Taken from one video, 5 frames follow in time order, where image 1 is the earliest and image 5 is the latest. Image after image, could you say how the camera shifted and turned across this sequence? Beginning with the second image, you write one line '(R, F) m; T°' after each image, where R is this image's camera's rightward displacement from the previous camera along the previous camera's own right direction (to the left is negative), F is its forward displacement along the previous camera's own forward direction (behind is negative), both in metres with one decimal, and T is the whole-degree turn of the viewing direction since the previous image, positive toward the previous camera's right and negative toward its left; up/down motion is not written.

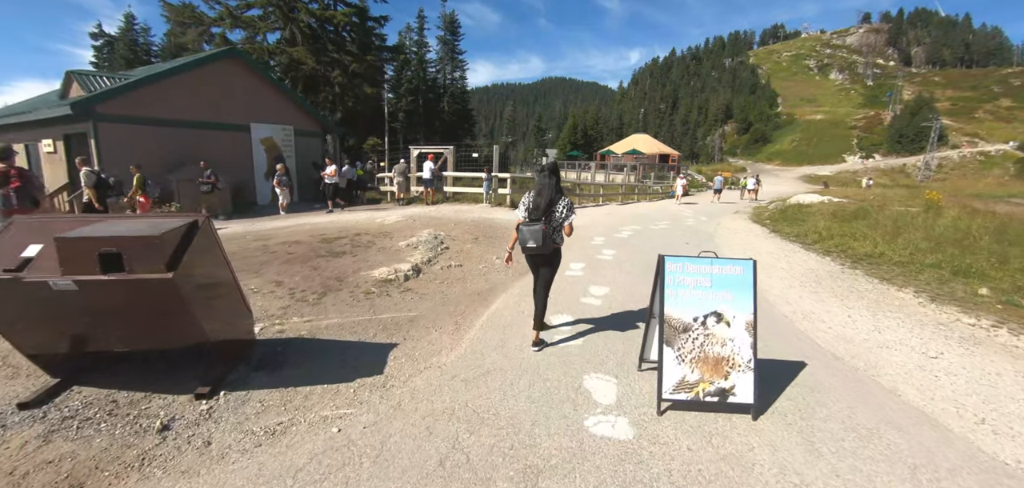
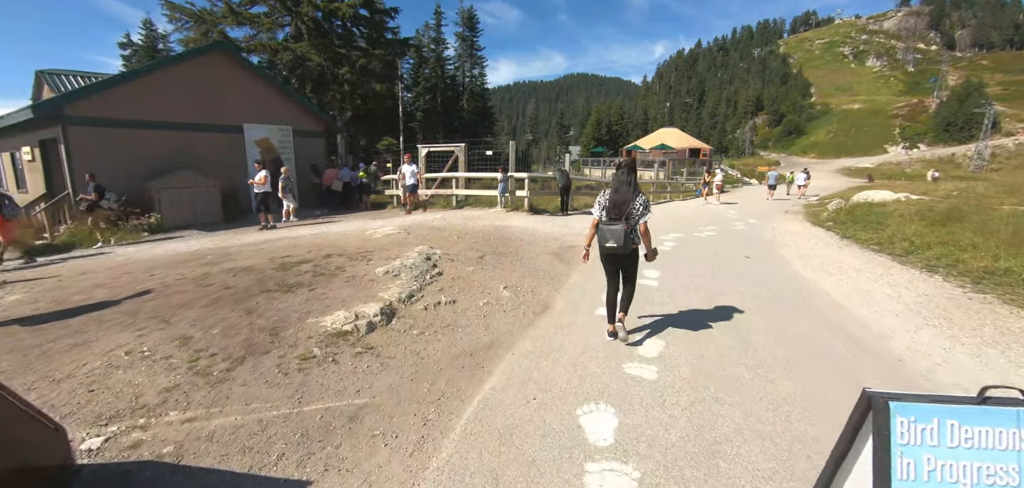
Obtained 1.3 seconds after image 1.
(+0.2, +2.0) m; -3°
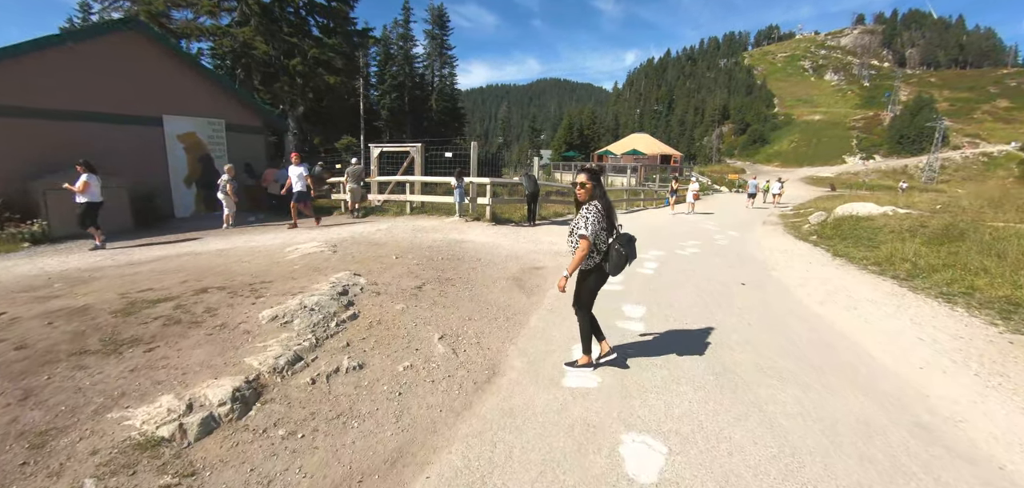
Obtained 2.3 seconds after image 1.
(+0.3, +1.5) m; +4°
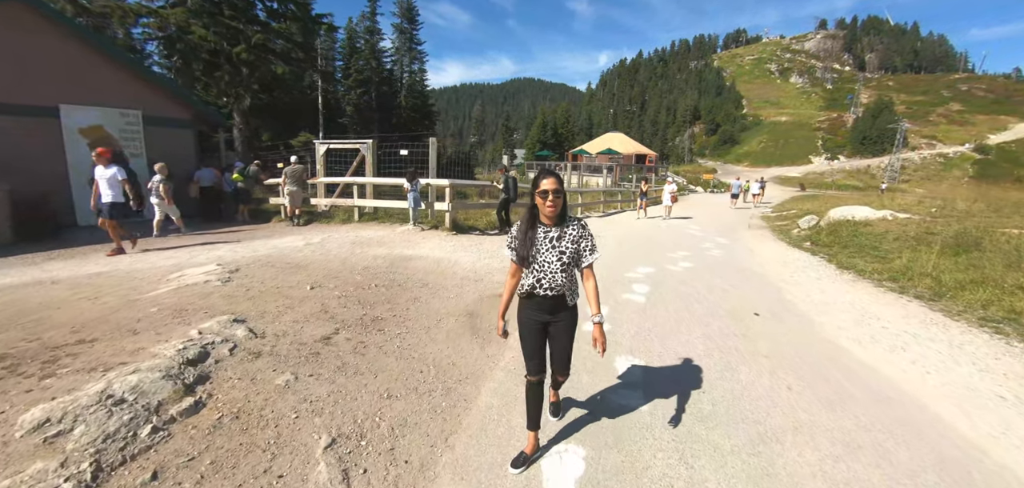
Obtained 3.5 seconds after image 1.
(+0.3, +1.6) m; +3°
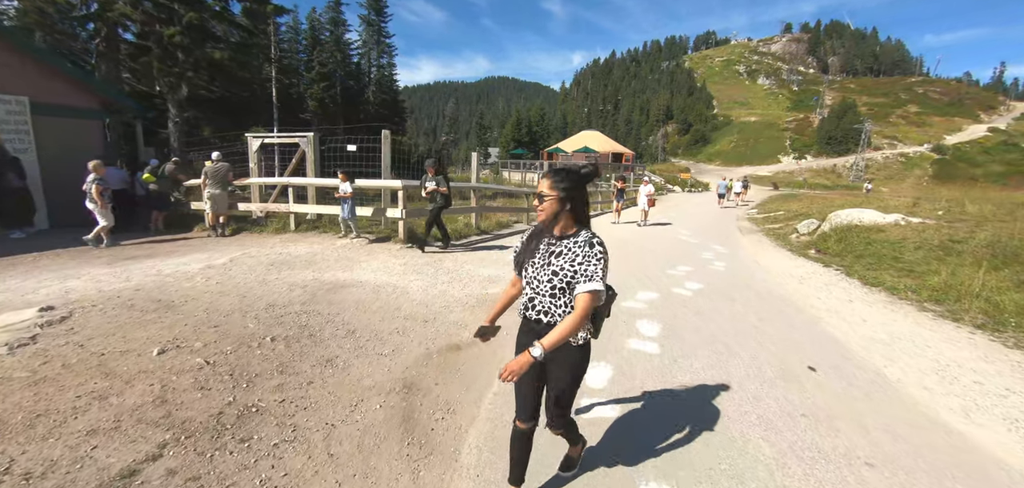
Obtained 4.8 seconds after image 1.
(+0.1, +1.7) m; +3°
